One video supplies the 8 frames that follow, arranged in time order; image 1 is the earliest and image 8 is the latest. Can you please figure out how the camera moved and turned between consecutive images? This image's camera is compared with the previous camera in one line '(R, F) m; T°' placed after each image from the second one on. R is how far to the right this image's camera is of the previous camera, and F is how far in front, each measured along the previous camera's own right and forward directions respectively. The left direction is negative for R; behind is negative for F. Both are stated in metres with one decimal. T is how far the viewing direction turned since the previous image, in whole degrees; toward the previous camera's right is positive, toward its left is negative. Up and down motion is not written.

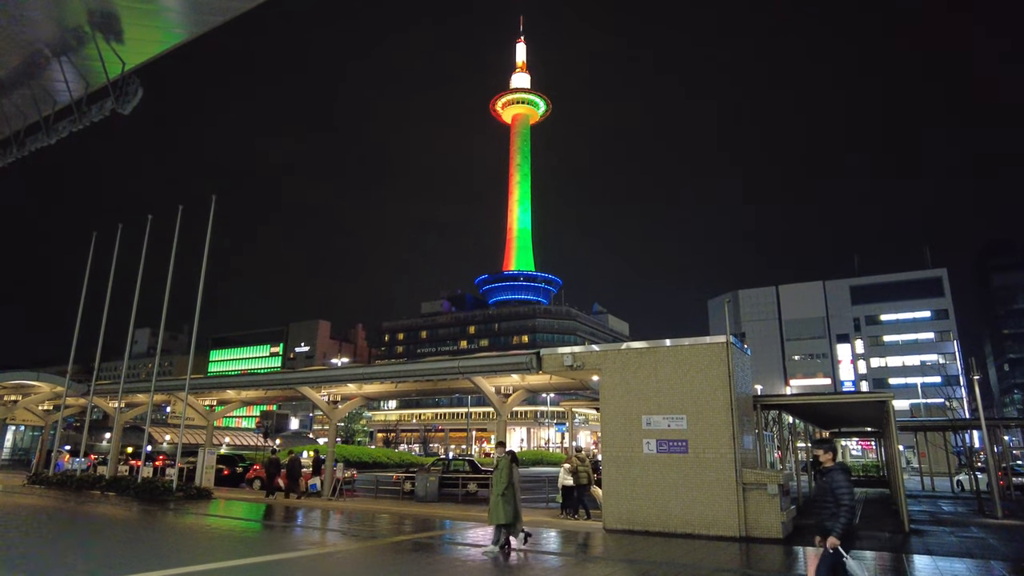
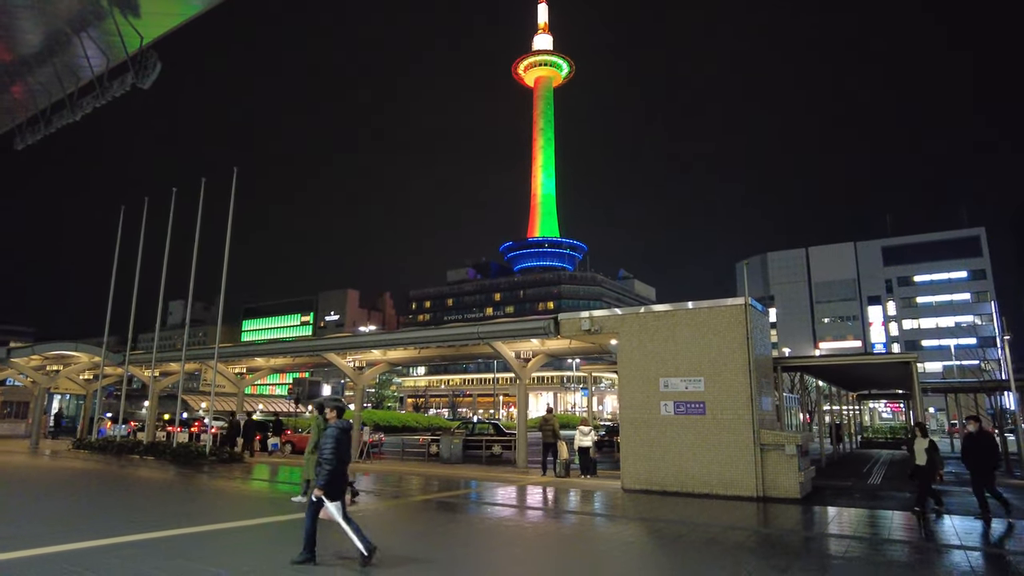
(+0.2, -0.1) m; -2°
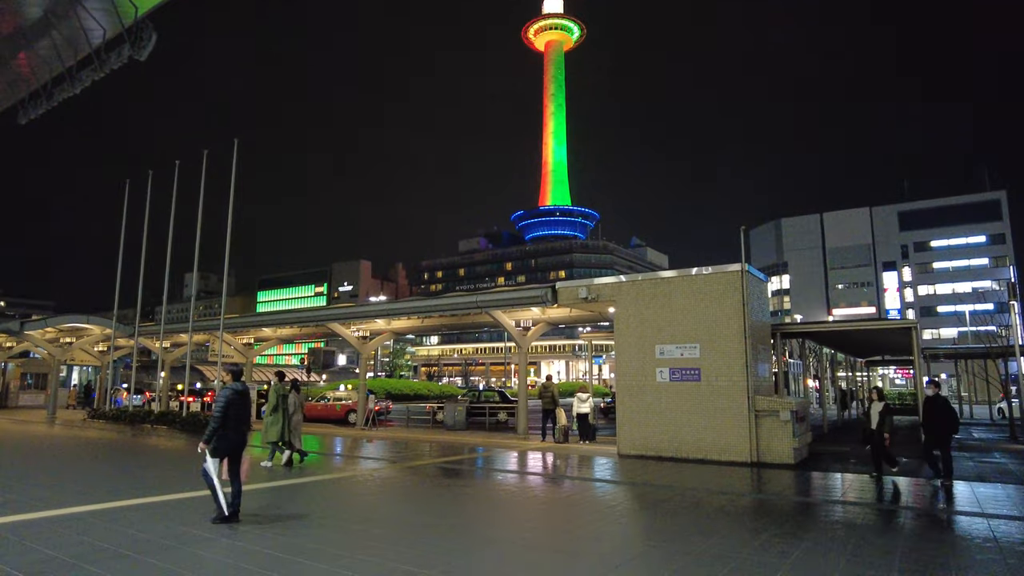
(+0.4, 0.0) m; -1°
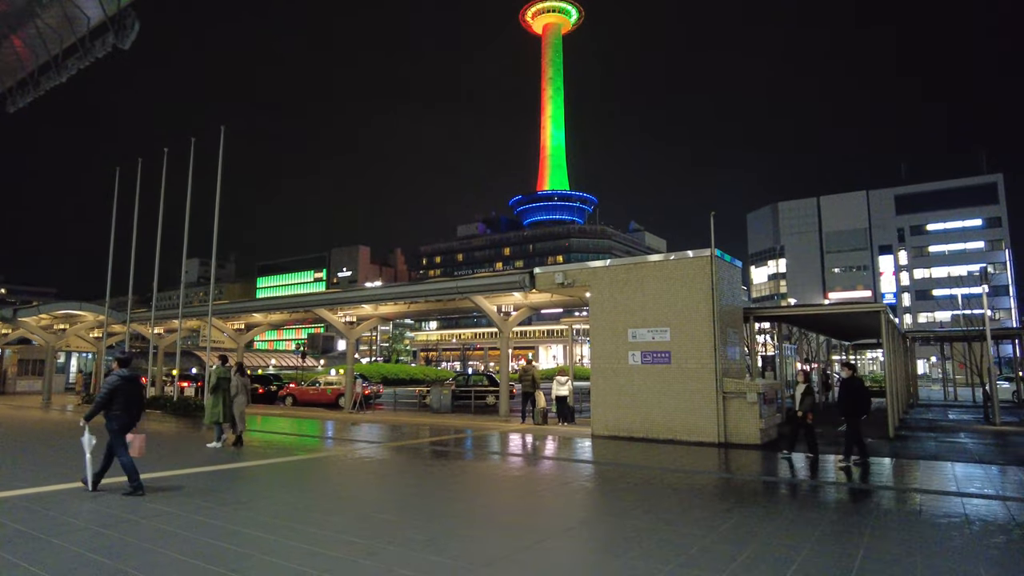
(+0.5, -0.3) m; 0°
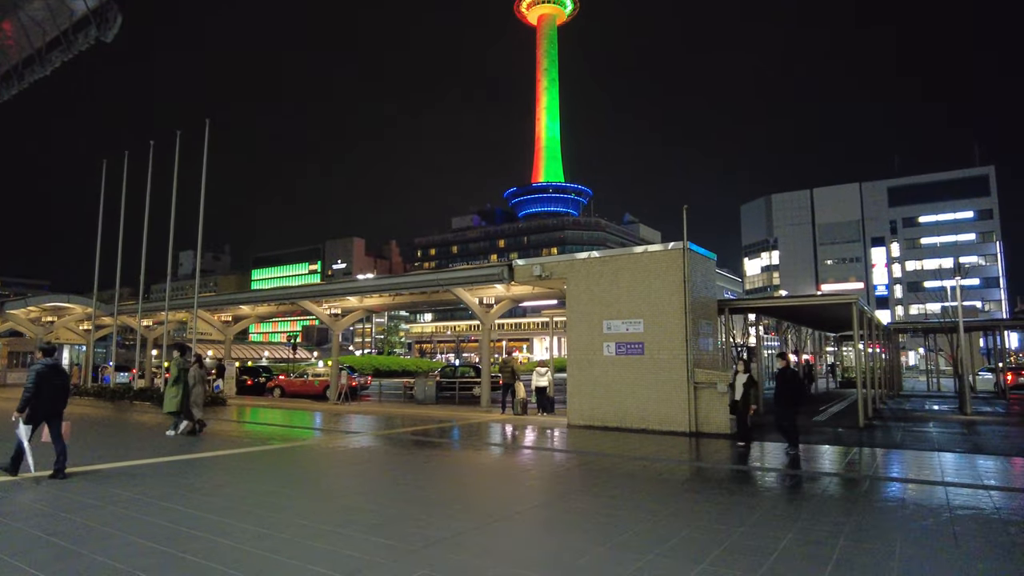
(+0.4, -0.2) m; 0°
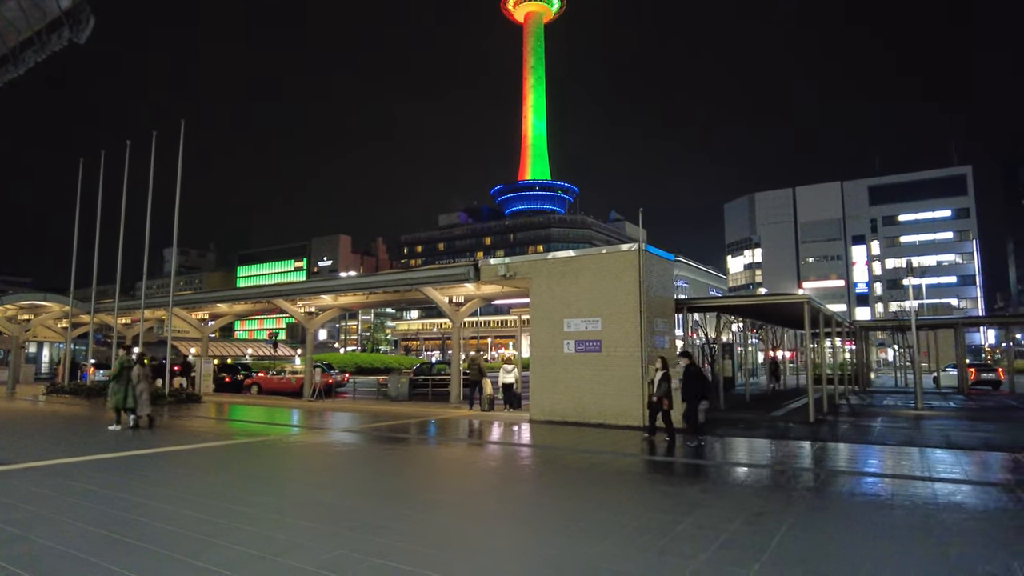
(+0.6, -0.5) m; +1°
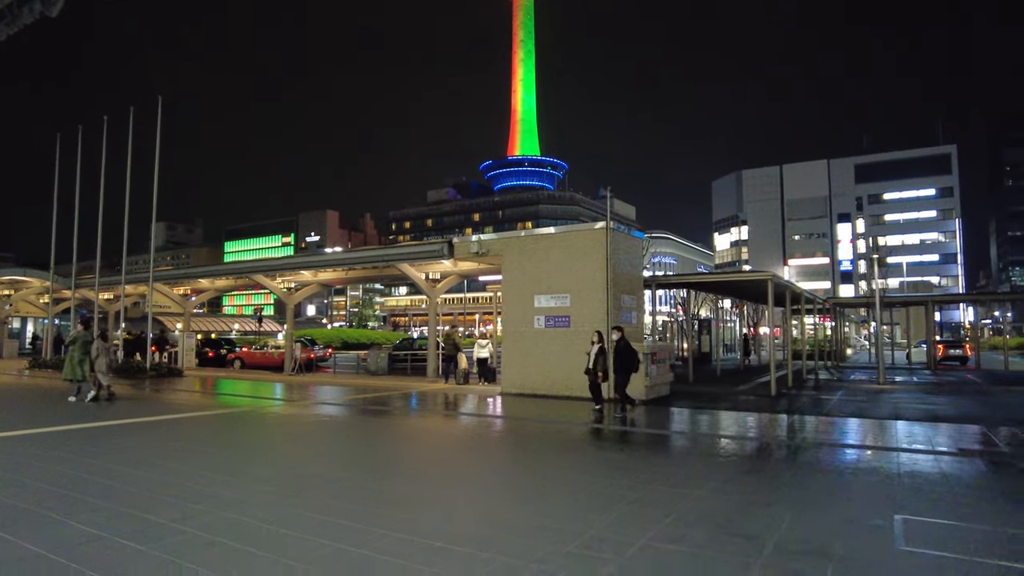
(+0.4, -0.3) m; +1°
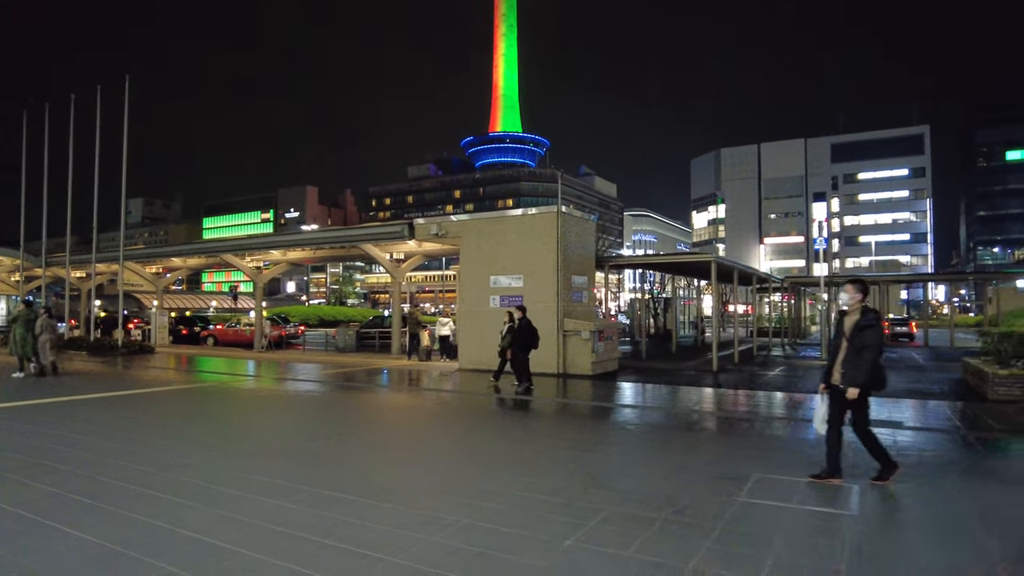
(+0.7, -0.7) m; +1°
